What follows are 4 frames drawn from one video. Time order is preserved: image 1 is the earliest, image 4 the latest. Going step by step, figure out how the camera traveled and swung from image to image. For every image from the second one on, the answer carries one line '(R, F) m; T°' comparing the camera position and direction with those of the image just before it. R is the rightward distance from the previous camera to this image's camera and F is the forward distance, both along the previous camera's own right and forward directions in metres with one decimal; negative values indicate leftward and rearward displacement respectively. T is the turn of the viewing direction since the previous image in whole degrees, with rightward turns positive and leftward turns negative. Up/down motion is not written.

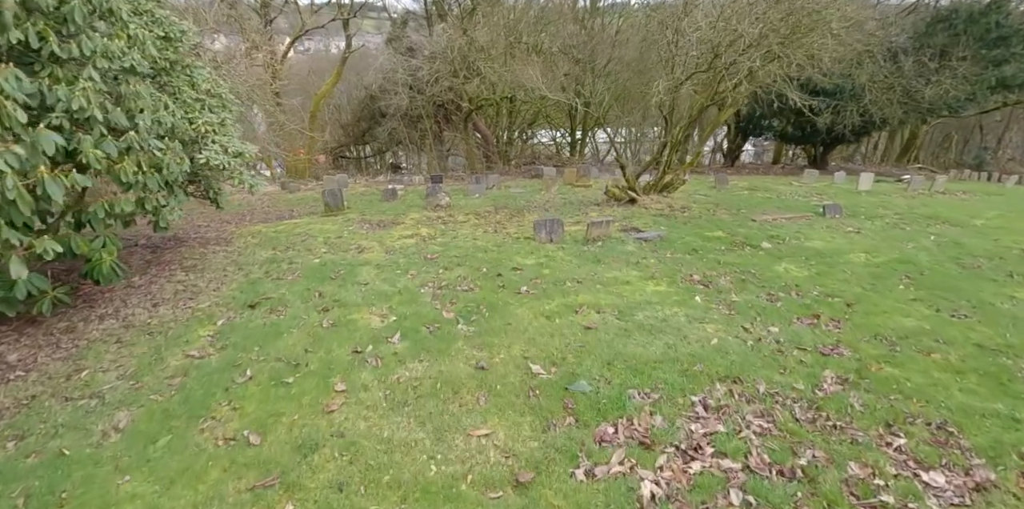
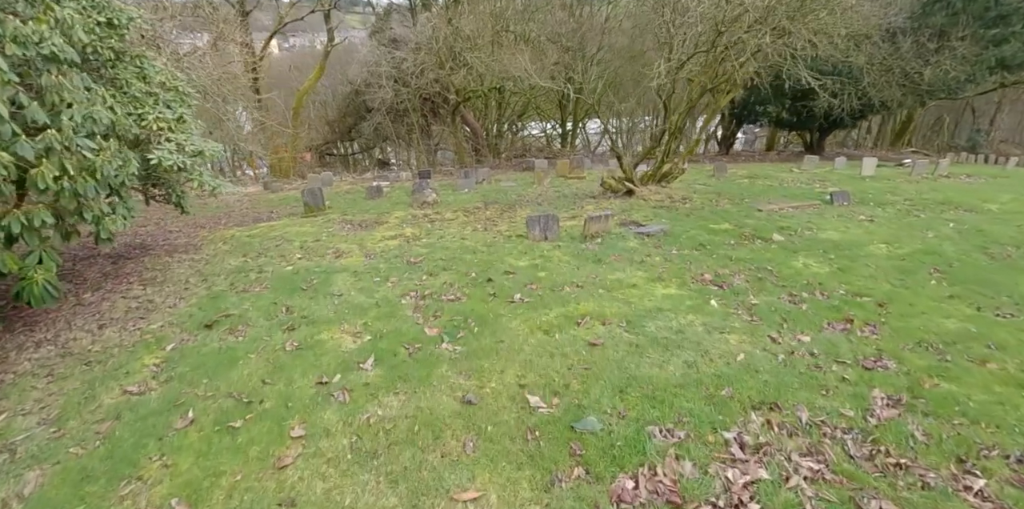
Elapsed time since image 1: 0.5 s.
(0.0, +0.6) m; +1°
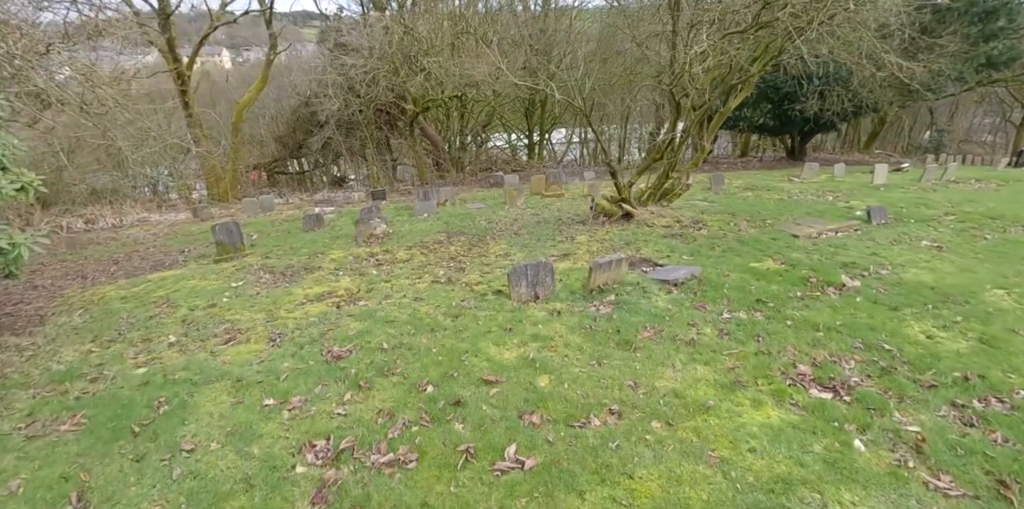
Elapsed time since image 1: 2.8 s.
(-0.1, +2.1) m; +4°
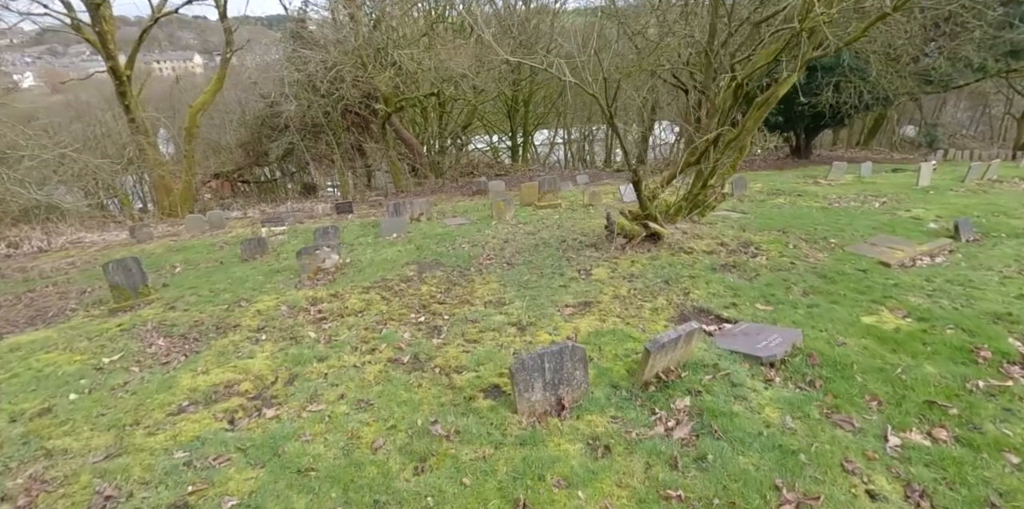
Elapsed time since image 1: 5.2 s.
(-0.1, +1.9) m; +2°
